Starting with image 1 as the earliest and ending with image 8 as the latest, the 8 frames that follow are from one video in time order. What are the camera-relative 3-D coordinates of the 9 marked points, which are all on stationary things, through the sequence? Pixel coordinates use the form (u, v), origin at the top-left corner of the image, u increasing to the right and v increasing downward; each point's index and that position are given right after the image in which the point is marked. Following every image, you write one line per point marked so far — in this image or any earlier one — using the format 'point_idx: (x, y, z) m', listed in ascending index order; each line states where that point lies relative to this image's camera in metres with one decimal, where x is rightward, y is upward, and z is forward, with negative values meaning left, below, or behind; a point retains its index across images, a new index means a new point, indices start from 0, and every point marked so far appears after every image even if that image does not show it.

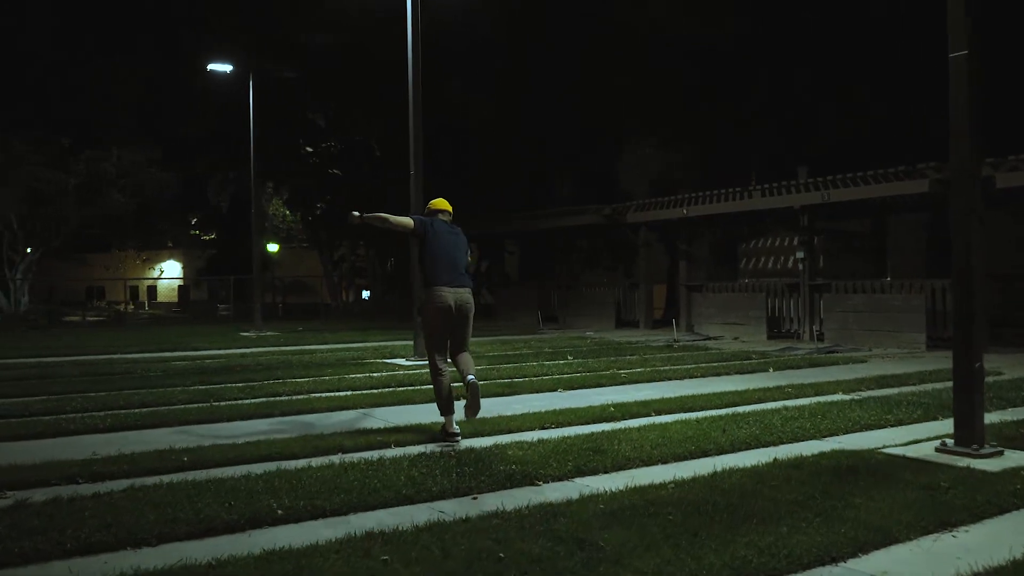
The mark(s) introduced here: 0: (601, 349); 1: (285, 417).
0: (+1.8, -1.3, +18.8) m
1: (-2.6, -1.5, +10.2) m
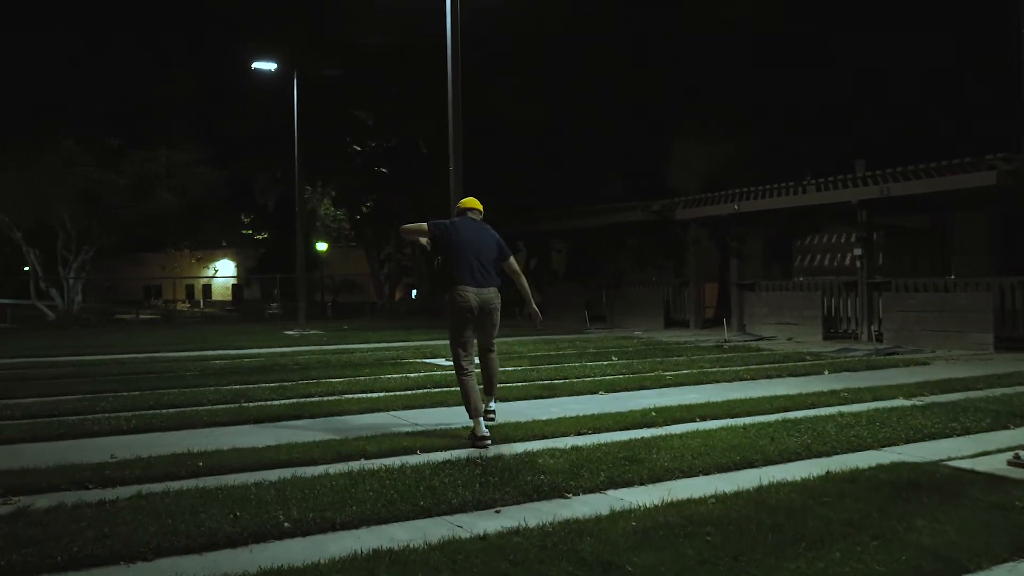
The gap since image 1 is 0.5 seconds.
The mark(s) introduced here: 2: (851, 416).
0: (+2.7, -1.2, +18.2) m
1: (-2.2, -1.4, +9.9) m
2: (+3.4, -1.3, +9.1) m
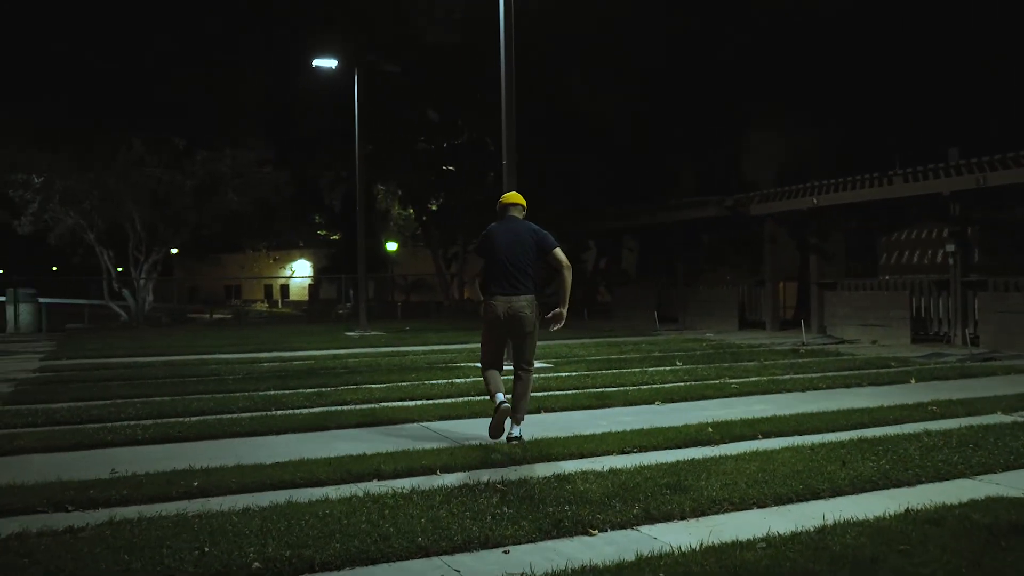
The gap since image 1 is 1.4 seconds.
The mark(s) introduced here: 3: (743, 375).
0: (+3.8, -1.2, +17.1) m
1: (-1.8, -1.4, +9.2) m
2: (+3.7, -1.3, +8.0) m
3: (+3.3, -1.3, +13.2) m
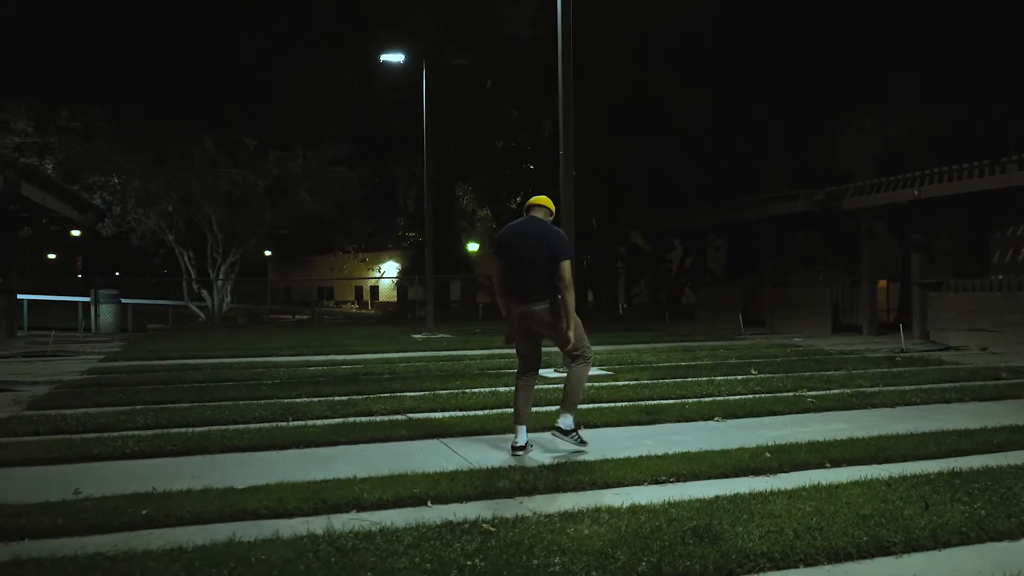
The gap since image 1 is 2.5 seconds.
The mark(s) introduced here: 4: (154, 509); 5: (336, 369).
0: (+4.9, -1.2, +15.5) m
1: (-1.5, -1.4, +8.2) m
2: (+3.8, -1.3, +6.4) m
3: (+4.0, -1.3, +11.7) m
4: (-2.3, -1.4, +5.9) m
5: (-2.8, -1.3, +14.8) m
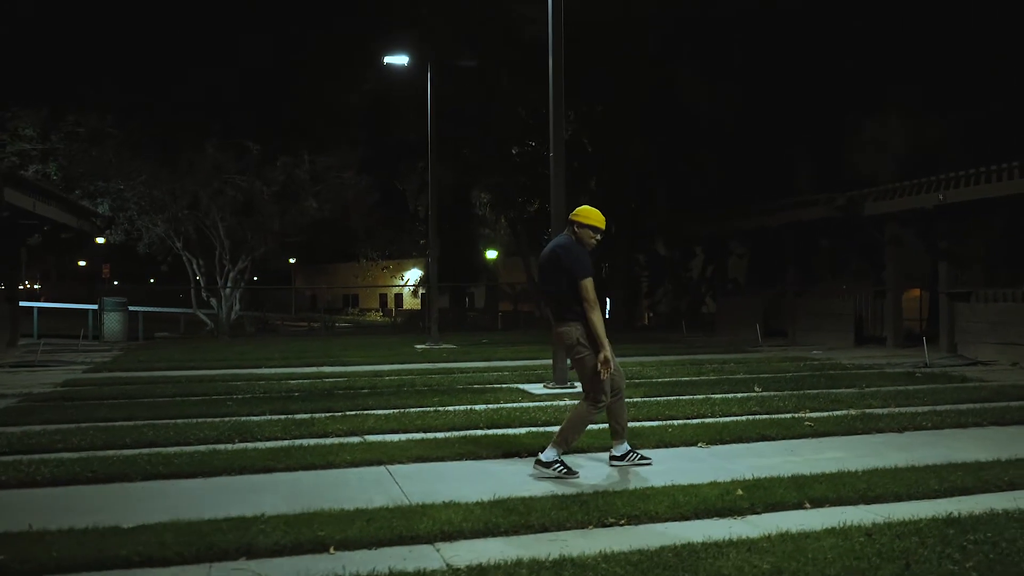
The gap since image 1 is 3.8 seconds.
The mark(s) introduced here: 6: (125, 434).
0: (+4.8, -1.4, +14.5) m
1: (-1.9, -1.5, +7.4) m
2: (+3.3, -1.4, +5.5) m
3: (+3.7, -1.4, +10.7) m
4: (-2.8, -1.5, +5.1) m
5: (-3.0, -1.5, +14.0) m
6: (-3.9, -1.5, +9.2) m
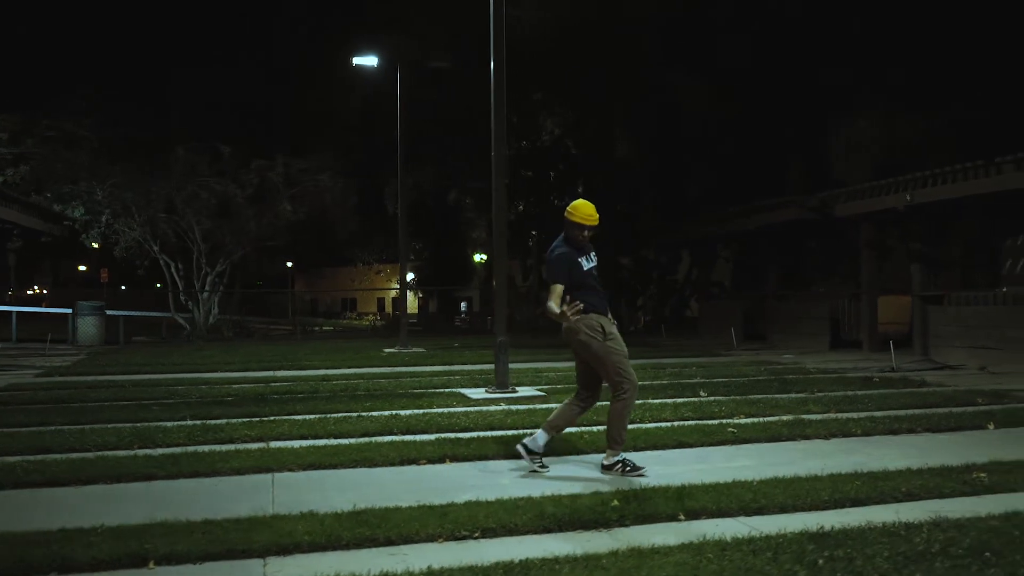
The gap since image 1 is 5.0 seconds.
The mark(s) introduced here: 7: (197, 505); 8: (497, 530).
0: (+3.9, -1.4, +14.1) m
1: (-2.8, -1.5, +7.2) m
2: (+2.4, -1.4, +5.1) m
3: (+2.9, -1.4, +10.4) m
4: (-3.7, -1.5, +4.8) m
5: (-3.8, -1.5, +13.8) m
6: (-4.7, -1.5, +9.0) m
7: (-2.2, -1.5, +6.5) m
8: (-0.1, -1.4, +5.5) m
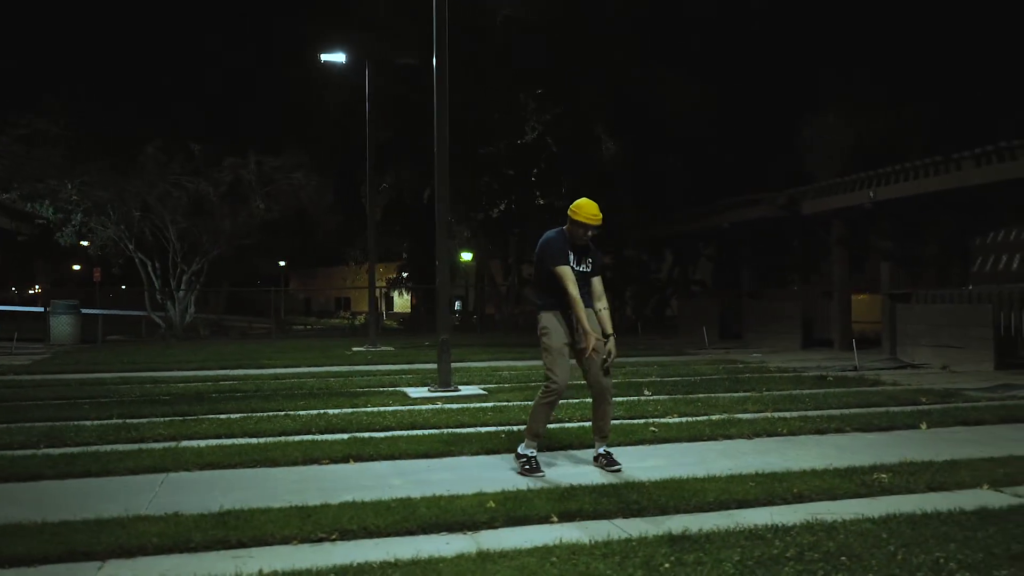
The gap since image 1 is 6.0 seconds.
0: (+3.2, -1.4, +13.9) m
1: (-3.6, -1.5, +7.0) m
2: (+1.6, -1.3, +4.9) m
3: (+2.1, -1.4, +10.2) m
4: (-4.5, -1.4, +4.7) m
5: (-4.6, -1.5, +13.6) m
6: (-5.5, -1.5, +8.8) m
7: (-3.0, -1.5, +6.3) m
8: (-0.9, -1.4, +5.3) m
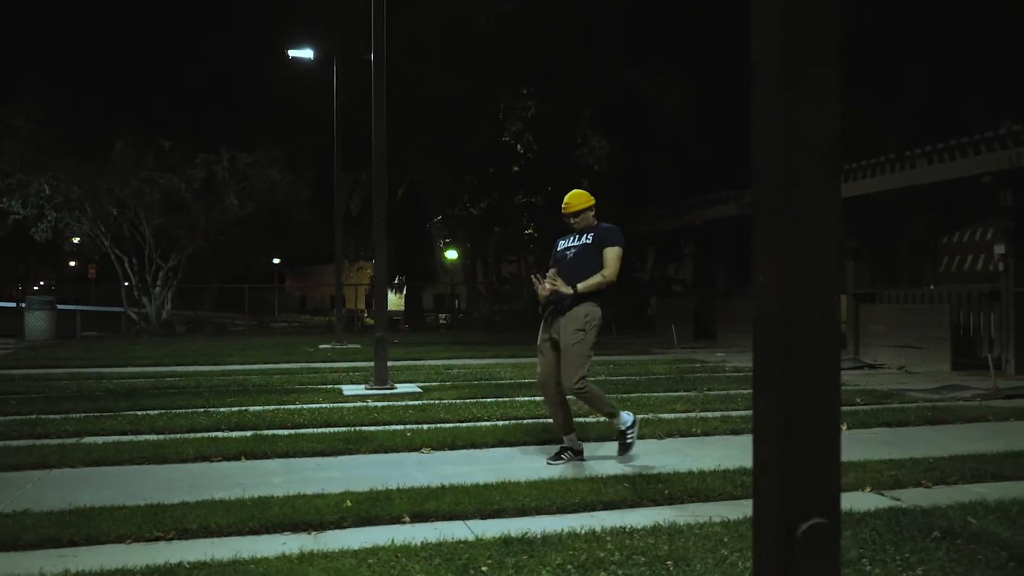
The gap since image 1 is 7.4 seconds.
0: (+2.3, -1.4, +13.8) m
1: (-4.5, -1.4, +6.9) m
2: (+0.7, -1.3, +4.8) m
3: (+1.2, -1.4, +10.1) m
4: (-5.4, -1.4, +4.6) m
5: (-5.4, -1.4, +13.5) m
6: (-6.4, -1.4, +8.7) m
7: (-3.9, -1.4, +6.2) m
8: (-1.8, -1.4, +5.2) m
